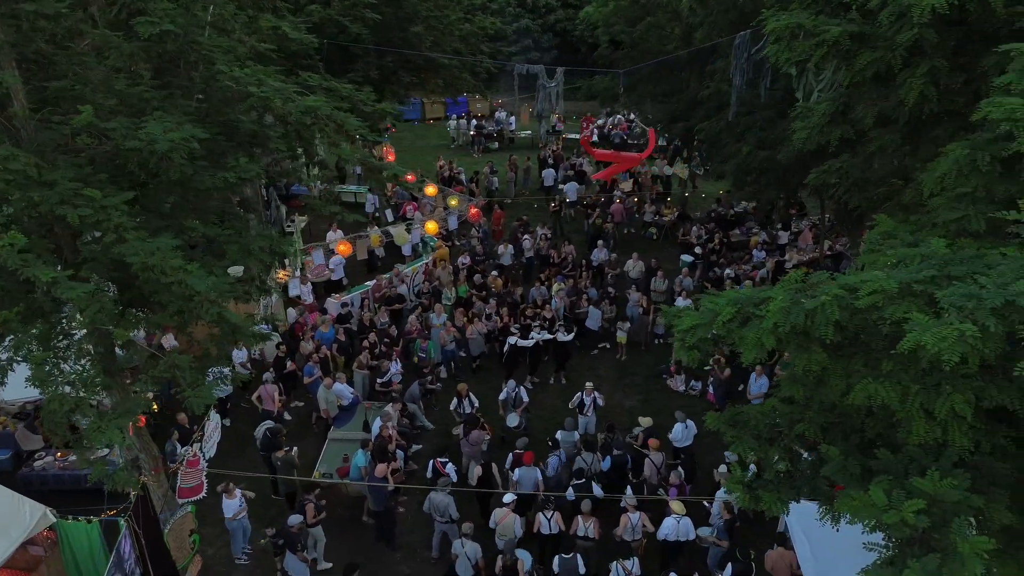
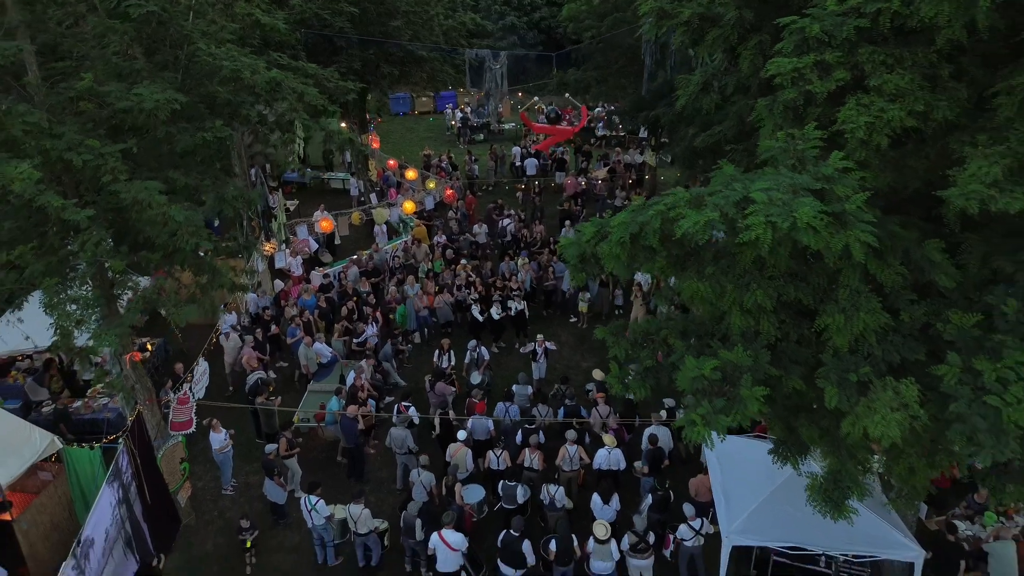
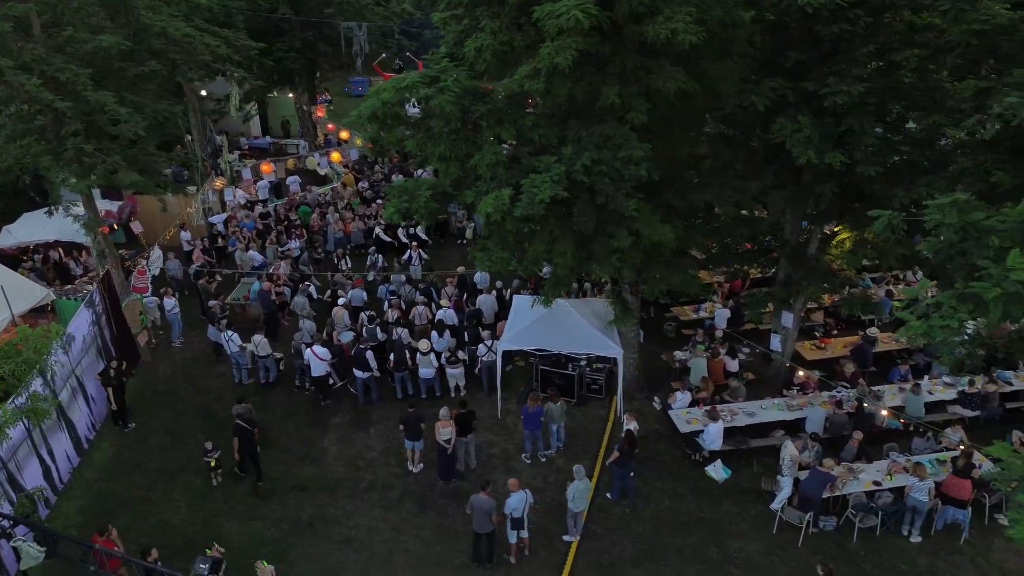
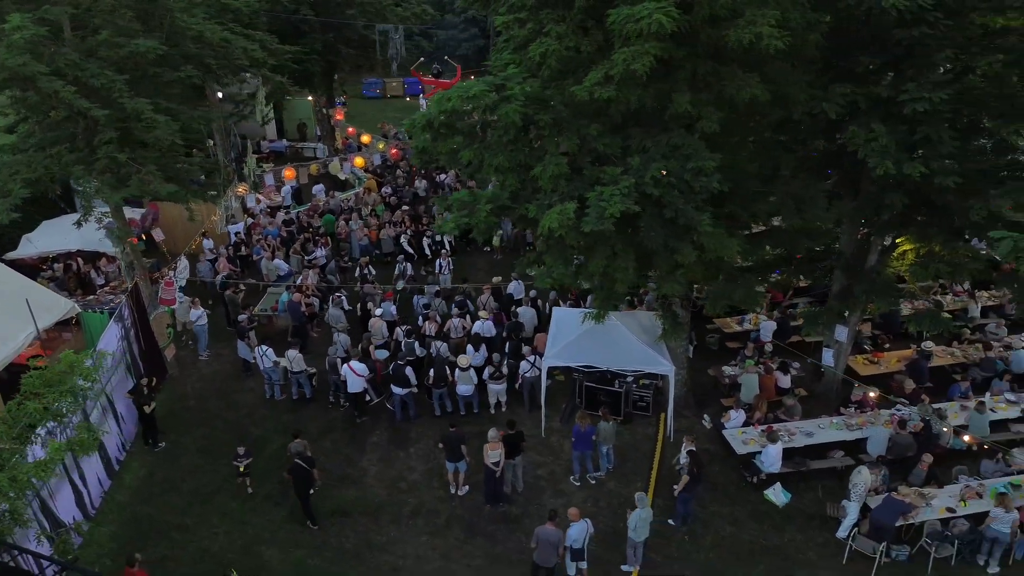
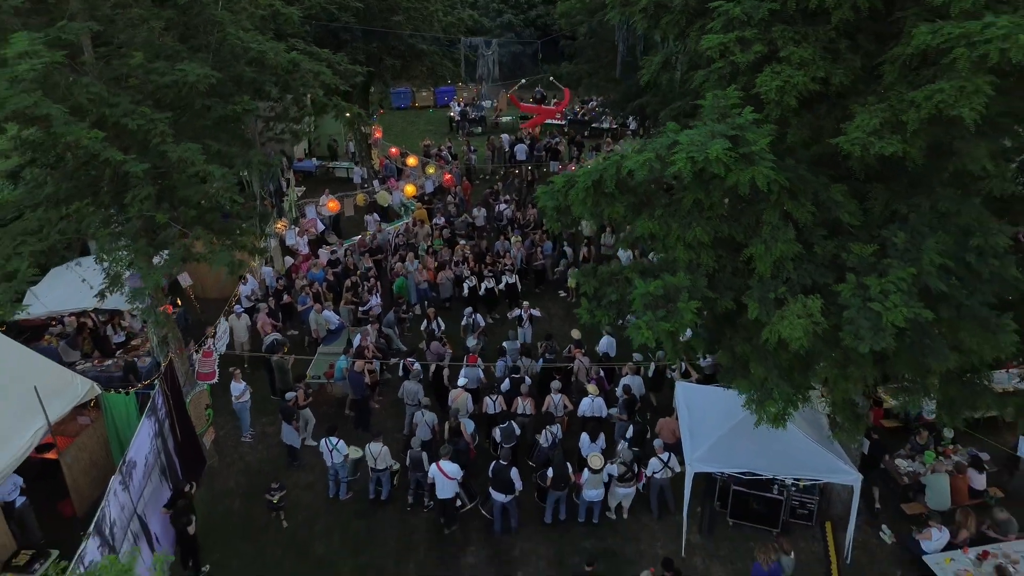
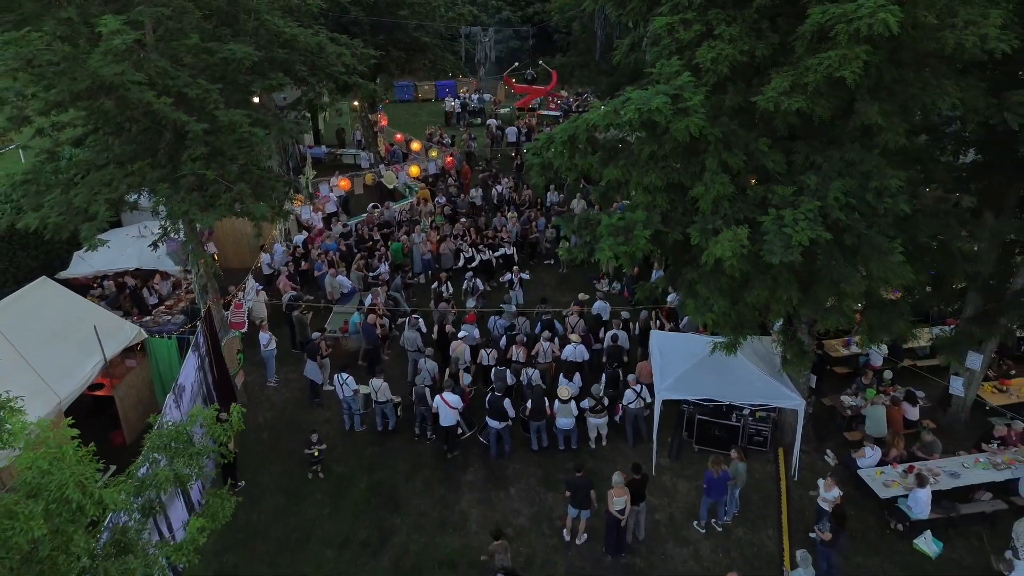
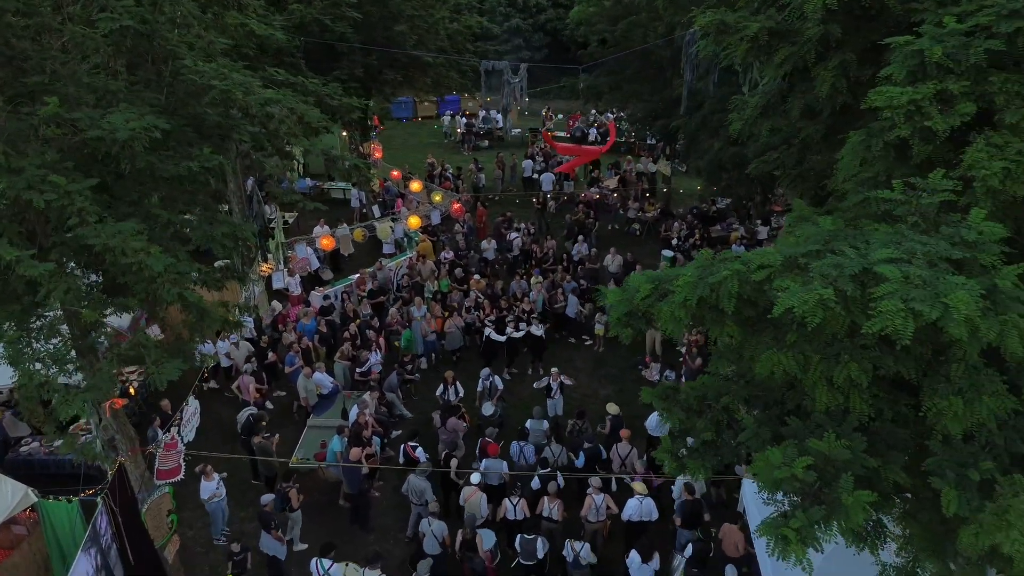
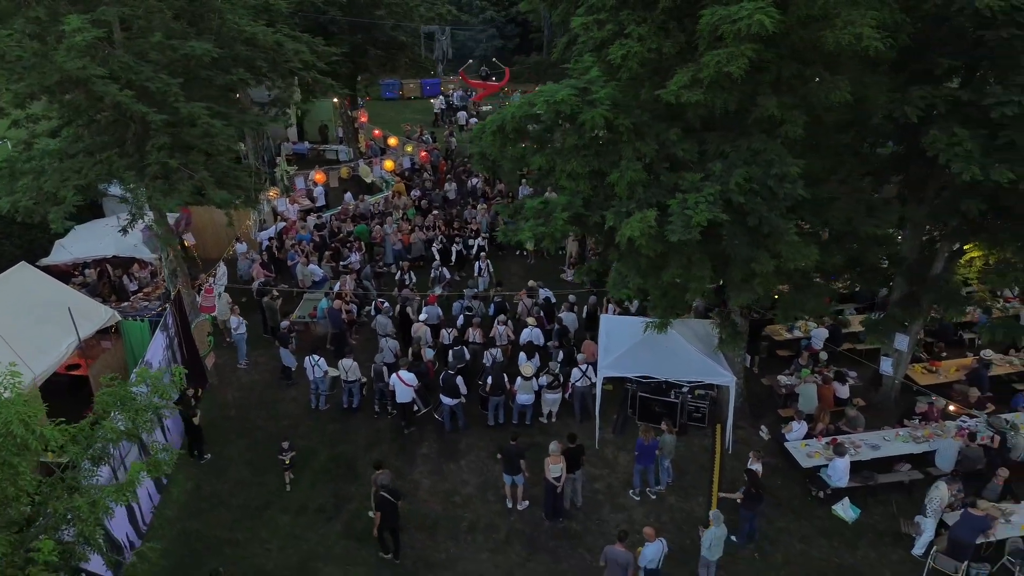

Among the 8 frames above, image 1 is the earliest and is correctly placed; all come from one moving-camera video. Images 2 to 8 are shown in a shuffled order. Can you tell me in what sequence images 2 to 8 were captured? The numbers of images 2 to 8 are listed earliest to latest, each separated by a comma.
7, 2, 5, 6, 8, 4, 3
